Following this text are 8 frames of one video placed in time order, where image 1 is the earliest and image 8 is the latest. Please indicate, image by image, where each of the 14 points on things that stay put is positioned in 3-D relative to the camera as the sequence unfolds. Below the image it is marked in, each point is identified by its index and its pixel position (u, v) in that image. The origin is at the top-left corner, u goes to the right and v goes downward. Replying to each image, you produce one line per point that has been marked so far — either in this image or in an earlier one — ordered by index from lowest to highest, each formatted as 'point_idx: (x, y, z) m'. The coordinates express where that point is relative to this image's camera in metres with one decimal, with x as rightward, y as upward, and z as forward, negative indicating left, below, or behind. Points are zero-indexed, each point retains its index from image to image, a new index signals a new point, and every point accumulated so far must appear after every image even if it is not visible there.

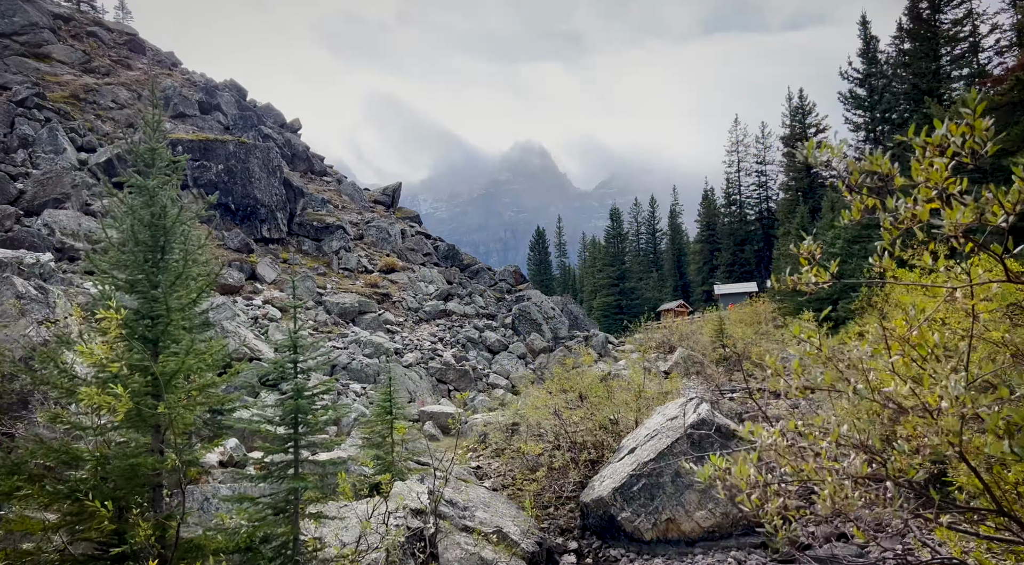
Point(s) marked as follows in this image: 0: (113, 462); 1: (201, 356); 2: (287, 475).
0: (-5.6, -2.6, +11.0) m
1: (-5.1, -1.2, +12.6) m
2: (-4.1, -3.5, +14.0) m
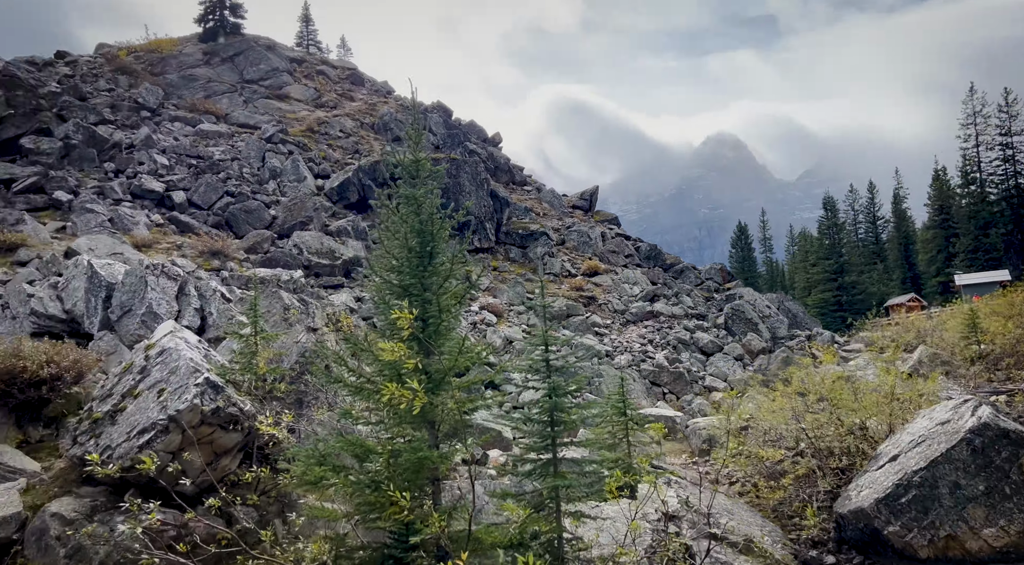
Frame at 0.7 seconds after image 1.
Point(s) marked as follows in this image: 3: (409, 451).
0: (-1.6, -2.6, +11.6) m
1: (-0.7, -1.2, +13.0) m
2: (+0.7, -3.5, +14.1) m
3: (-1.5, -2.6, +11.7) m
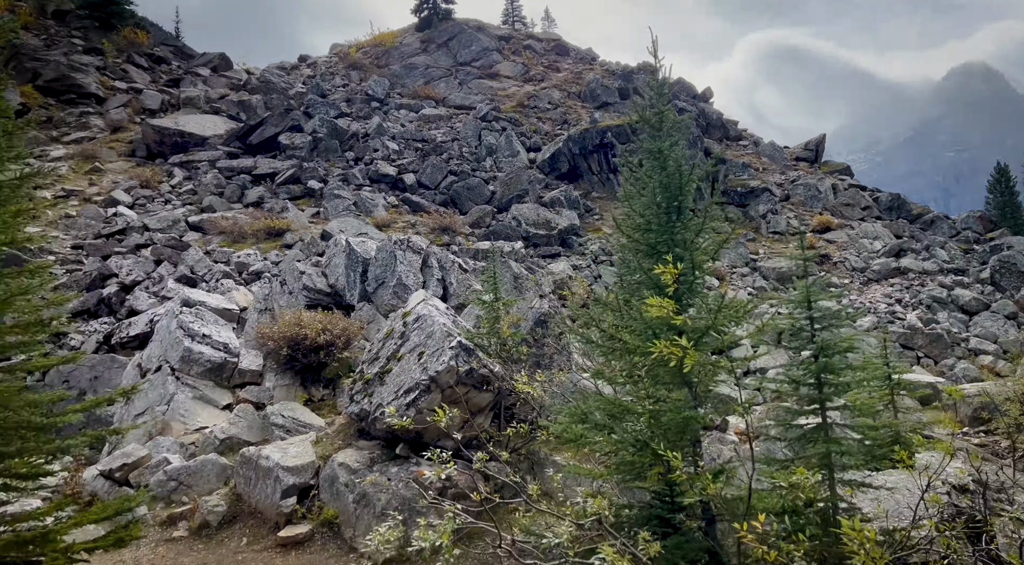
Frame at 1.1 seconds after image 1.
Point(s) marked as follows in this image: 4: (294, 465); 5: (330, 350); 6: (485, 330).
0: (+2.2, -2.0, +11.4) m
1: (+3.4, -0.5, +12.4) m
2: (+5.2, -2.7, +13.2) m
3: (+2.3, -1.9, +11.4) m
4: (-3.5, -2.8, +11.9) m
5: (-4.0, -1.5, +16.6) m
6: (-0.5, -0.8, +12.8) m
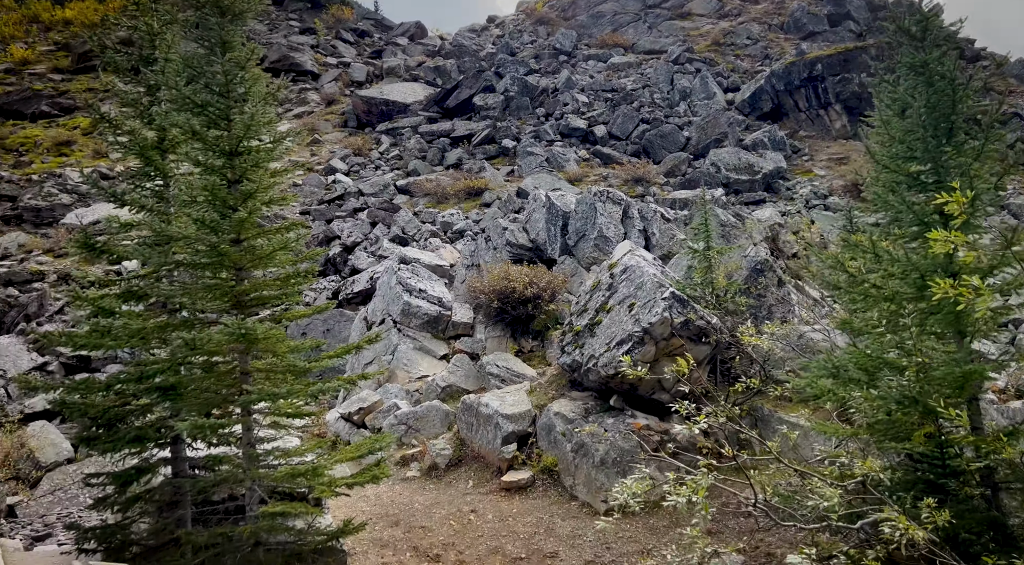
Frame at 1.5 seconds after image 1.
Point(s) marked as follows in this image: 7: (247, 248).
0: (+5.4, -1.1, +10.3) m
1: (+6.7, +0.4, +10.9) m
2: (+8.7, -1.7, +11.3) m
3: (+5.5, -1.1, +10.3) m
4: (0.0, -2.1, +12.3) m
5: (+0.6, -0.5, +16.8) m
6: (+3.0, 0.0, +12.3) m
7: (-2.7, +0.4, +7.8) m
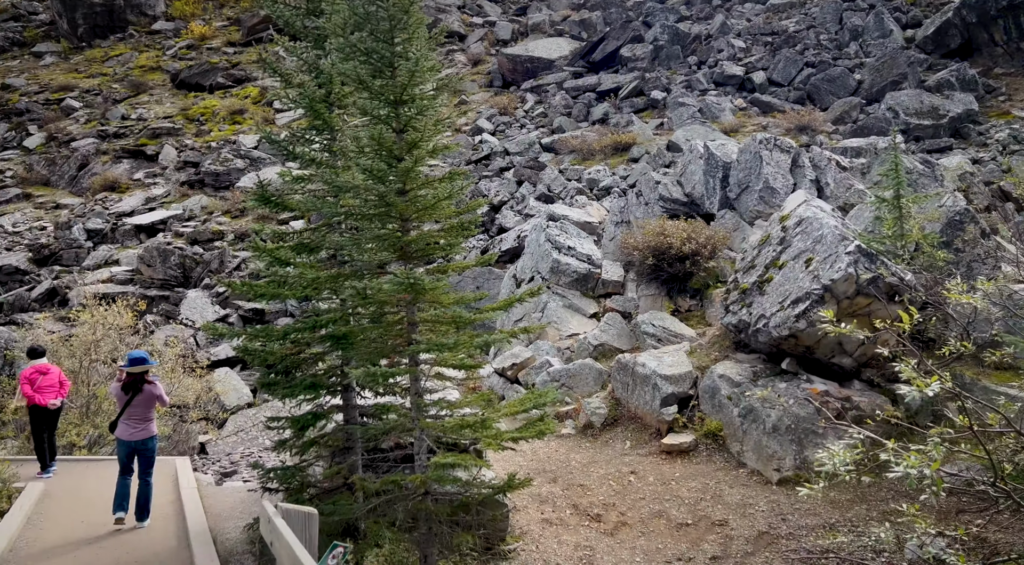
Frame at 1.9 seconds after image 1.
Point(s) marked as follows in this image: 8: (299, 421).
0: (+7.4, -0.6, +8.8) m
1: (+8.8, +1.0, +9.0) m
2: (+10.8, -1.1, +9.2) m
3: (+7.5, -0.5, +8.7) m
4: (+2.5, -1.4, +11.7) m
5: (+3.9, +0.5, +16.0) m
6: (+5.5, +0.7, +11.1) m
7: (-1.0, +0.8, +7.7) m
8: (-2.4, -1.6, +8.7) m
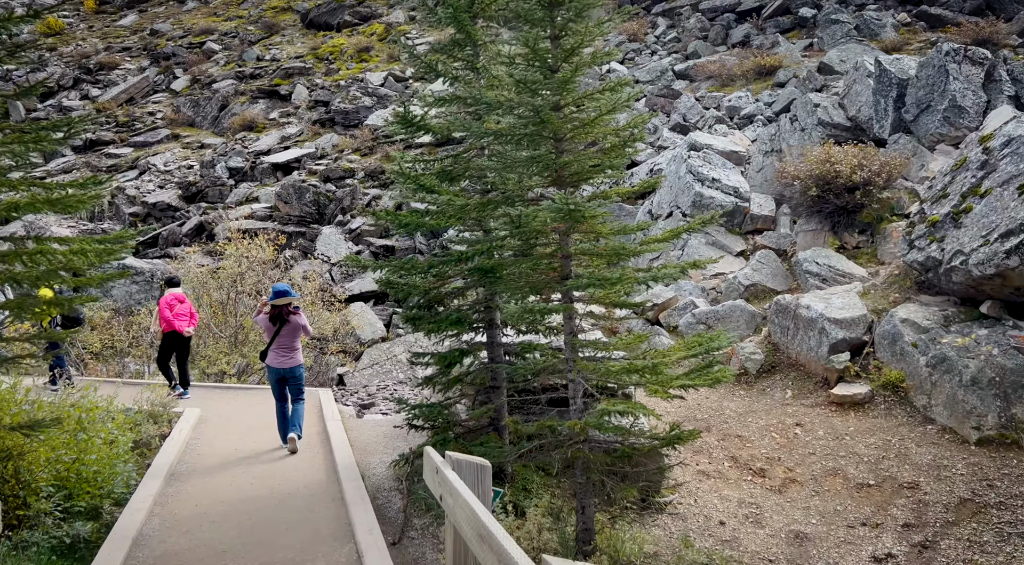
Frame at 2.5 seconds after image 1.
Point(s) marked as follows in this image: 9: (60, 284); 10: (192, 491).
0: (+9.0, +0.1, +6.8) m
1: (+10.4, +1.7, +6.7) m
2: (+12.4, -0.4, +6.7) m
3: (+9.1, +0.1, +6.7) m
4: (+4.6, -0.4, +10.5) m
5: (+6.6, +1.7, +14.4) m
6: (+7.4, +1.5, +9.2) m
7: (+0.5, +1.5, +6.9) m
8: (-0.7, -0.8, +8.3) m
9: (-3.7, 0.0, +6.4) m
10: (-3.3, -2.2, +8.0) m
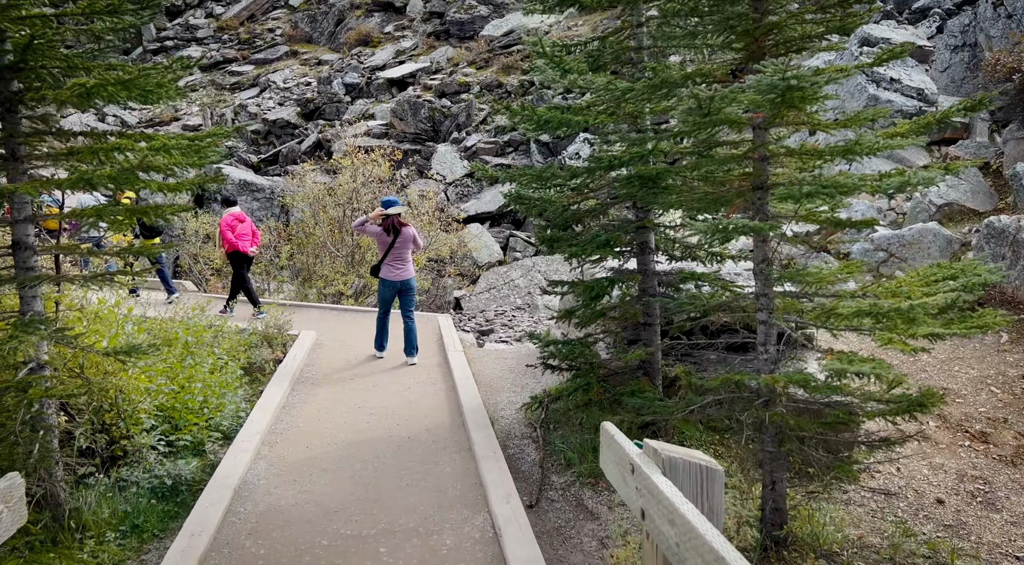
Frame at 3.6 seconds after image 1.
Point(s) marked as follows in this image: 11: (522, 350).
0: (+10.1, +0.5, +3.9) m
1: (+11.5, +2.0, +3.4) m
2: (+13.5, -0.1, +3.4) m
3: (+10.2, +0.5, +3.8) m
4: (+6.3, +0.5, +8.3) m
5: (+8.9, +3.0, +11.6) m
6: (+8.9, +2.2, +6.4) m
7: (+1.7, +2.1, +5.1) m
8: (+0.7, 0.0, +6.8) m
9: (-2.5, +0.7, +5.3) m
10: (-1.9, -1.4, +7.1) m
11: (+0.1, -1.0, +11.5) m
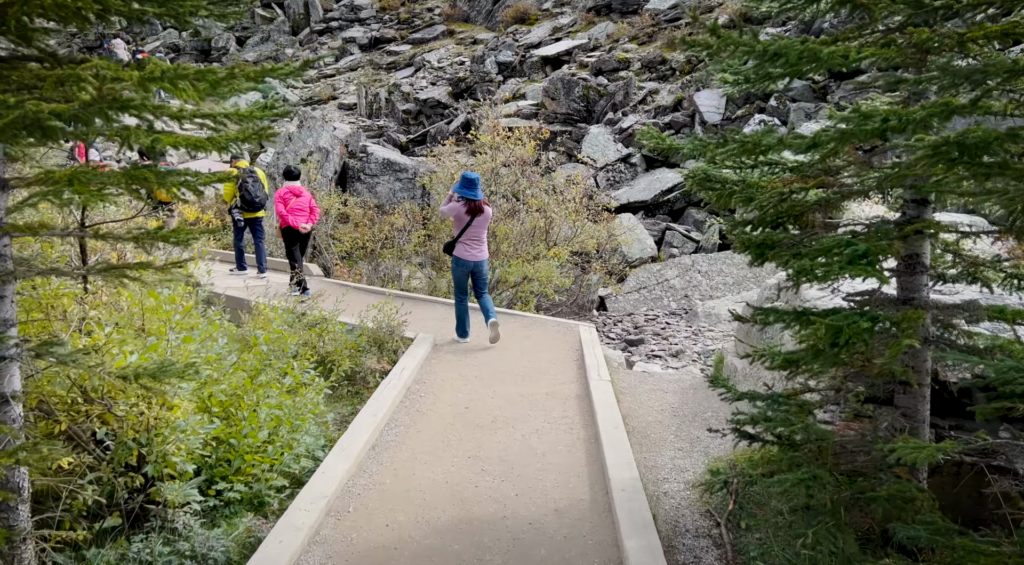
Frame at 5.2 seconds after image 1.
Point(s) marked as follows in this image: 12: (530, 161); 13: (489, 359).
0: (+10.5, -0.3, -0.3) m
1: (+11.9, +1.2, -1.1) m
2: (+13.7, -1.0, -1.4) m
3: (+10.5, -0.2, -0.4) m
4: (+7.5, 0.0, +4.7) m
5: (+10.8, +2.4, +7.4) m
6: (+9.9, +1.6, +2.3) m
7: (+2.6, +1.8, +2.4) m
8: (+1.8, -0.2, +4.3) m
9: (-1.7, +0.6, +3.4) m
10: (-0.8, -1.4, +5.1) m
11: (+2.0, -1.1, +9.0) m
12: (+0.4, +2.5, +15.5) m
13: (-0.3, -0.9, +8.5) m
